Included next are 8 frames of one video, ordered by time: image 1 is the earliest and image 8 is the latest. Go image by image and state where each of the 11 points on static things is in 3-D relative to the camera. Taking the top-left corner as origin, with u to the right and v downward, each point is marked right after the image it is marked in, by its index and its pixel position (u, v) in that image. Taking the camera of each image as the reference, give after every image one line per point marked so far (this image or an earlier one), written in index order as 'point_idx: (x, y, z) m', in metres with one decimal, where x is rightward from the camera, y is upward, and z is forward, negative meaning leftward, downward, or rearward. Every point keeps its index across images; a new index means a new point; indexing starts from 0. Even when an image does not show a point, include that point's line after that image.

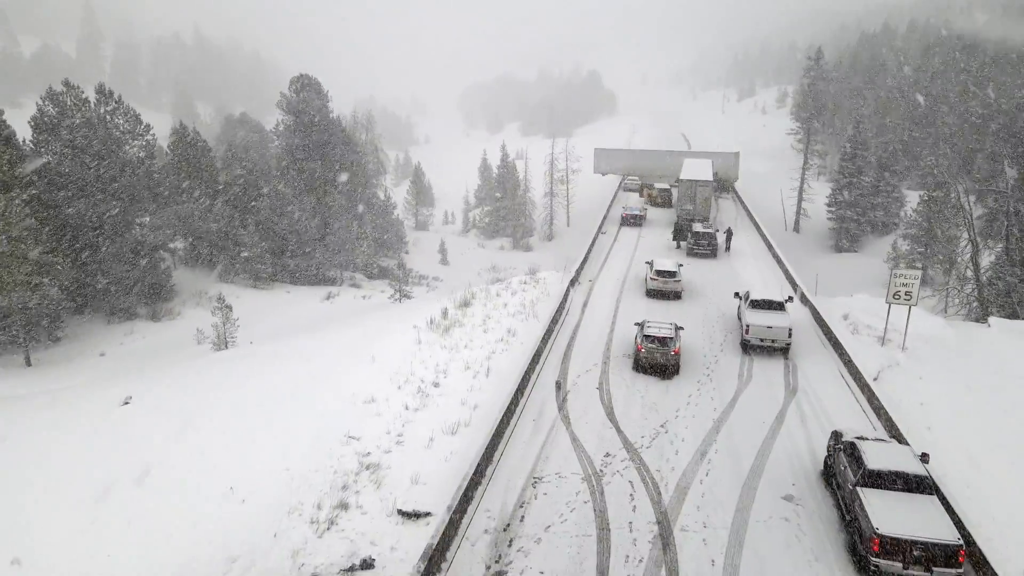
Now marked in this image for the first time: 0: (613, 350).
0: (+2.3, -1.4, +16.7) m
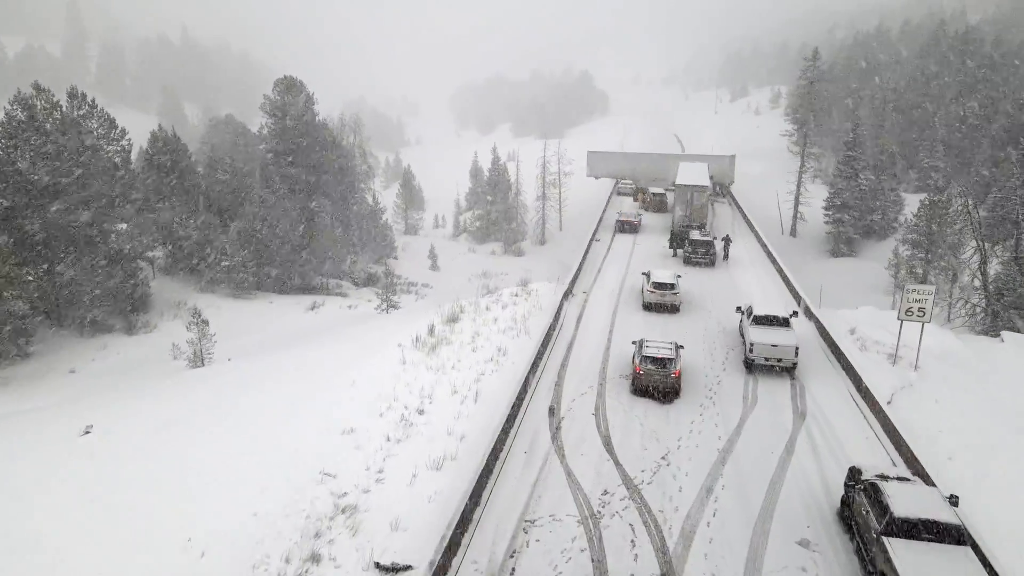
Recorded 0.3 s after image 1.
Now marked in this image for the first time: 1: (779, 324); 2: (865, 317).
0: (+2.1, -1.8, +15.8) m
1: (+5.9, -0.8, +16.3) m
2: (+9.3, -0.8, +19.4) m
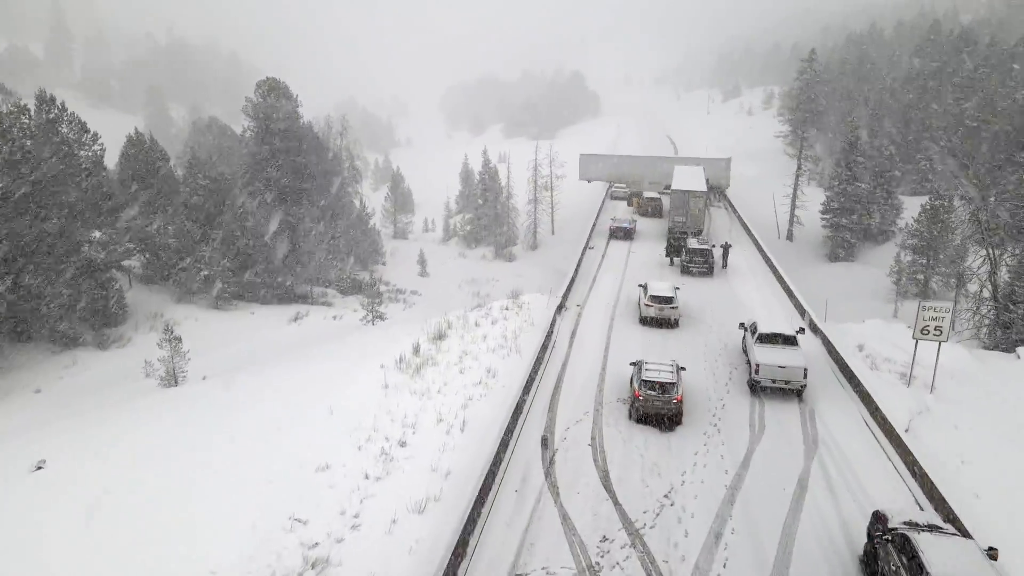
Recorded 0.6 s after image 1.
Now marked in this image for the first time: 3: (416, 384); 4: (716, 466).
0: (+1.9, -2.1, +14.8) m
1: (+5.7, -1.1, +15.4) m
2: (+9.1, -1.1, +18.5) m
3: (-1.9, -1.9, +14.8) m
4: (+3.3, -2.9, +12.0) m
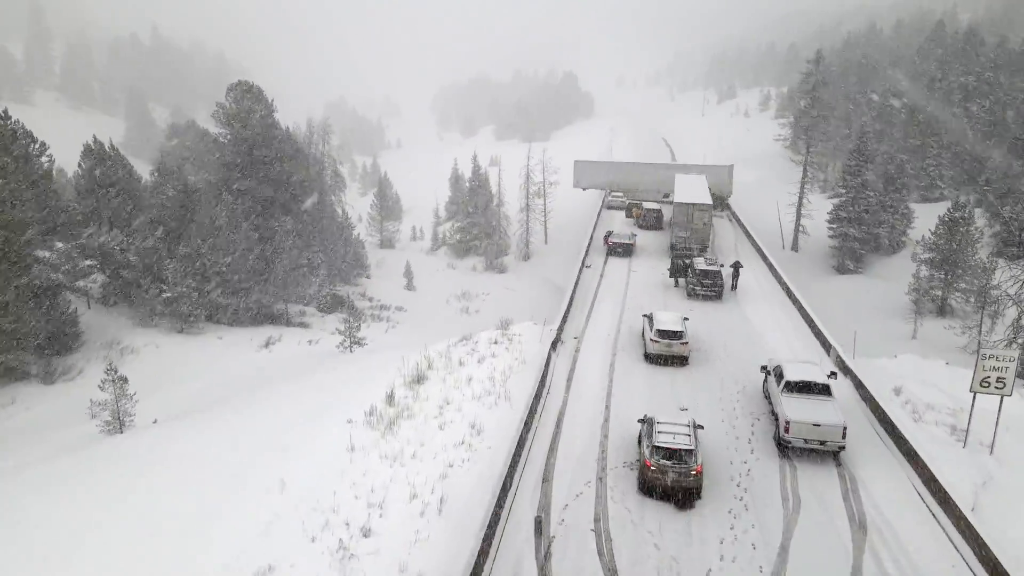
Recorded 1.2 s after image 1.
0: (+1.7, -2.9, +12.7) m
1: (+5.5, -1.8, +13.2) m
2: (+8.8, -1.8, +16.4) m
3: (-2.1, -2.7, +12.6) m
4: (+3.1, -3.6, +9.8) m
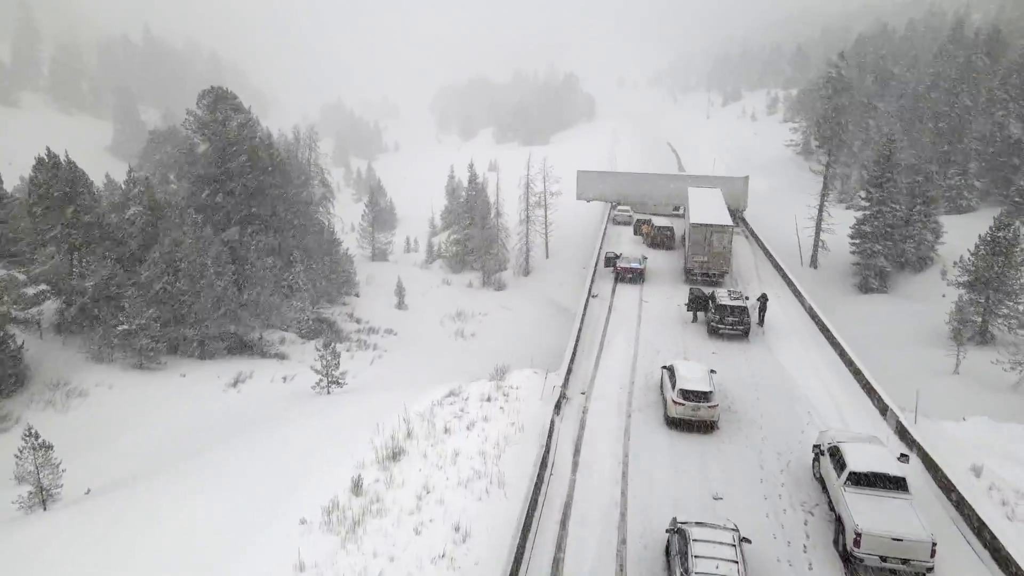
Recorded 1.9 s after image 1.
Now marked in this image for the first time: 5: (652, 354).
0: (+1.6, -3.8, +10.0) m
1: (+5.4, -2.8, +10.6) m
2: (+8.7, -2.8, +13.7) m
3: (-2.2, -3.6, +9.9) m
4: (+3.1, -4.6, +7.1) m
5: (+3.4, -1.6, +17.9) m
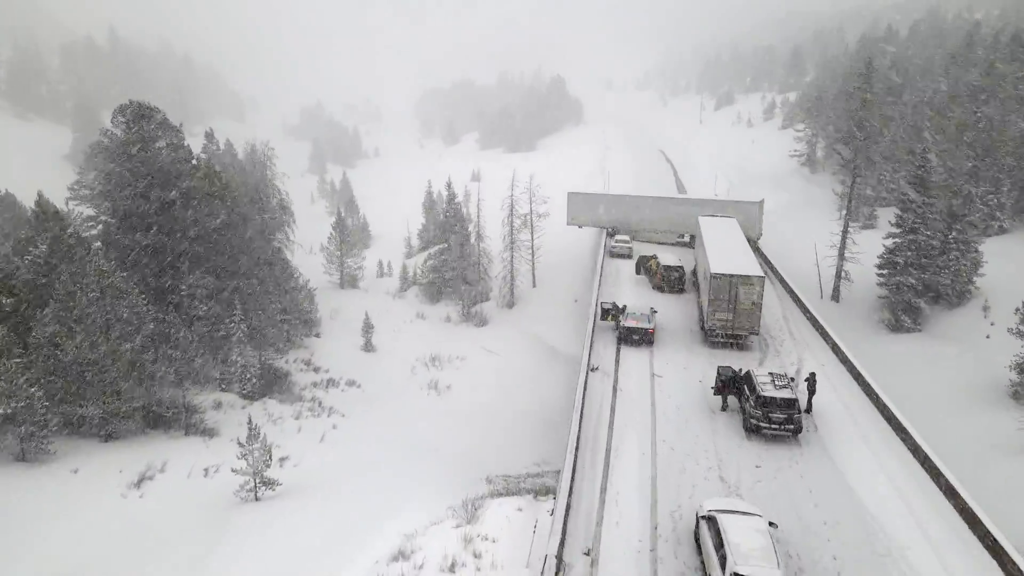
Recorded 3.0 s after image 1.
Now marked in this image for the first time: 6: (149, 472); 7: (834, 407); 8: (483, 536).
0: (+1.3, -5.5, +5.4) m
1: (+5.1, -4.5, +6.0) m
2: (+8.4, -4.4, +9.3) m
3: (-2.5, -5.3, +5.3) m
4: (+2.8, -6.2, +2.5) m
5: (+2.9, -3.2, +13.3) m
6: (-9.0, -4.6, +18.5) m
7: (+7.0, -2.6, +16.1) m
8: (-0.5, -3.8, +11.6) m
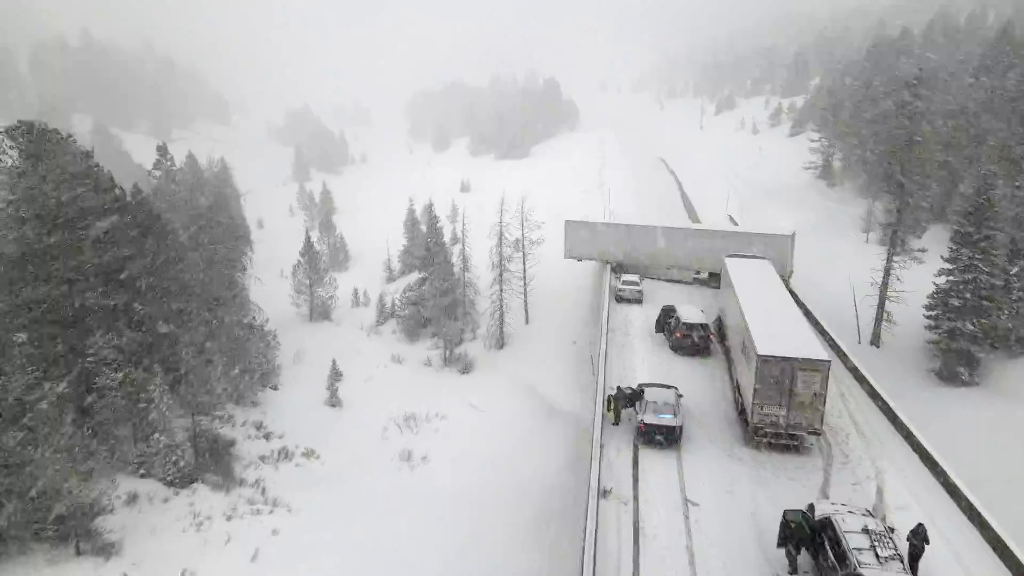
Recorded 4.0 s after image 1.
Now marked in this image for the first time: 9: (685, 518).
0: (+1.1, -7.2, +0.7) m
1: (+4.9, -6.2, +1.4) m
2: (+8.2, -6.1, +4.6) m
3: (-2.7, -7.0, +0.5) m
4: (+2.7, -7.9, -2.1) m
5: (+2.7, -4.9, +8.7) m
6: (-9.3, -6.3, +13.7) m
7: (+6.7, -4.3, +11.4) m
8: (-0.8, -5.5, +6.9) m
9: (+3.0, -3.9, +12.8) m
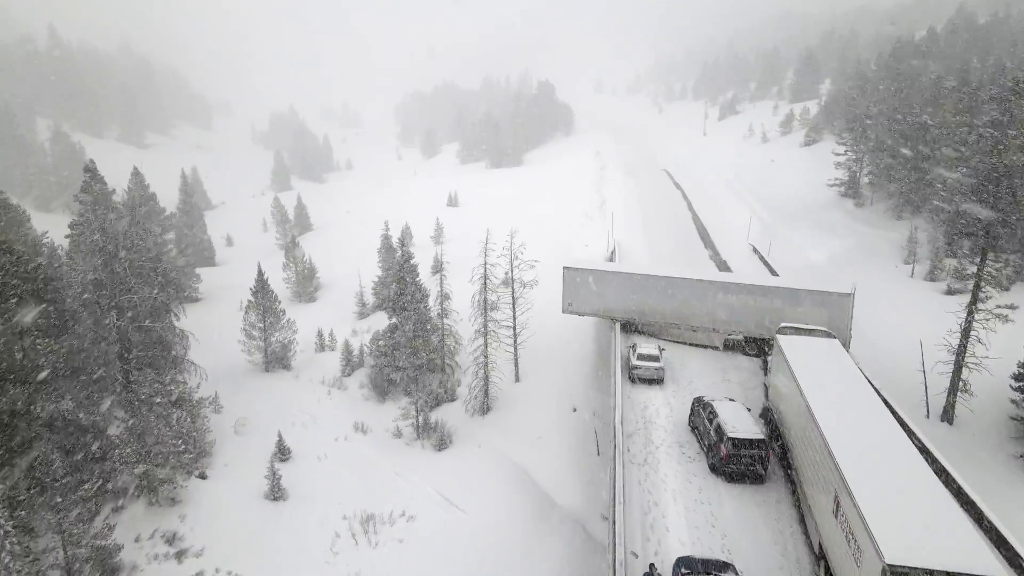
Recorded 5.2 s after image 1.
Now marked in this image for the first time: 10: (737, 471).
0: (+0.9, -9.2, -5.0) m
1: (+4.6, -8.1, -4.3) m
2: (+7.9, -8.1, -1.0) m
3: (-2.9, -9.0, -5.1) m
4: (+2.4, -9.9, -7.8) m
5: (+2.4, -6.9, +3.0) m
6: (-9.7, -8.3, +8.0) m
7: (+6.4, -6.2, +5.8) m
8: (-1.0, -7.5, +1.3) m
9: (+2.7, -5.9, +7.2) m
10: (+4.2, -3.6, +14.4) m
